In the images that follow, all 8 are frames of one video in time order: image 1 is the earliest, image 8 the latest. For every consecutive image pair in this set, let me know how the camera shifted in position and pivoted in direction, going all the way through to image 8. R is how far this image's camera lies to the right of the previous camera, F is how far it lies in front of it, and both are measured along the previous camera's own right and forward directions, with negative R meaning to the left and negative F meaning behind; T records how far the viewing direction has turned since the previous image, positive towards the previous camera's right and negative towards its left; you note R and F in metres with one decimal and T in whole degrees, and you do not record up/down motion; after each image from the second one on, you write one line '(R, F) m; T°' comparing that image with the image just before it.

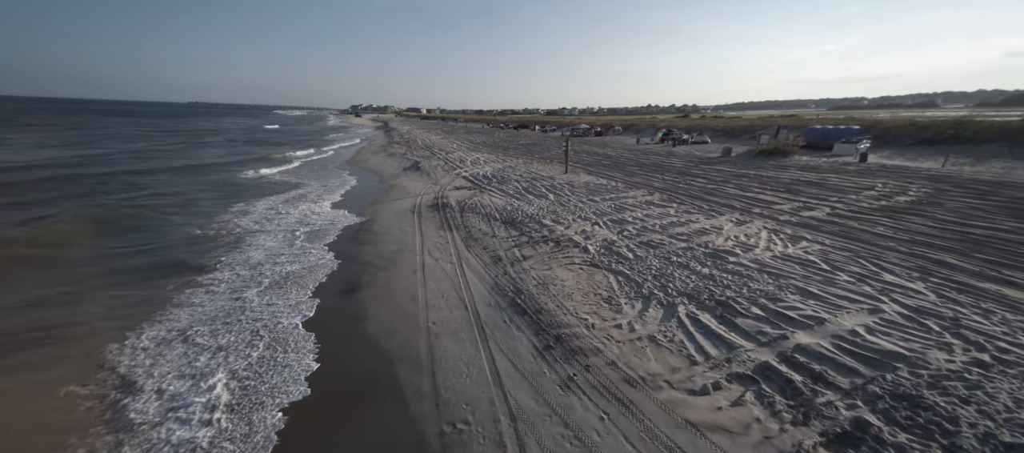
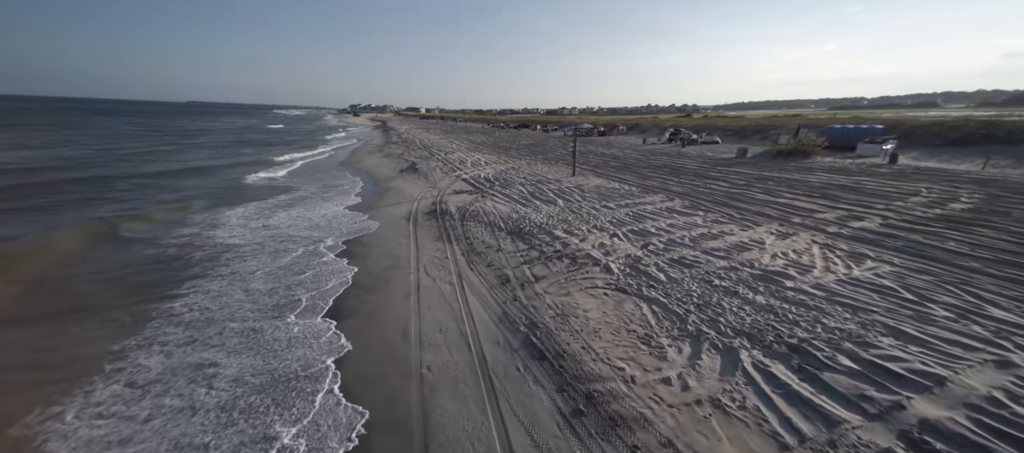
(-0.2, +1.3) m; 0°
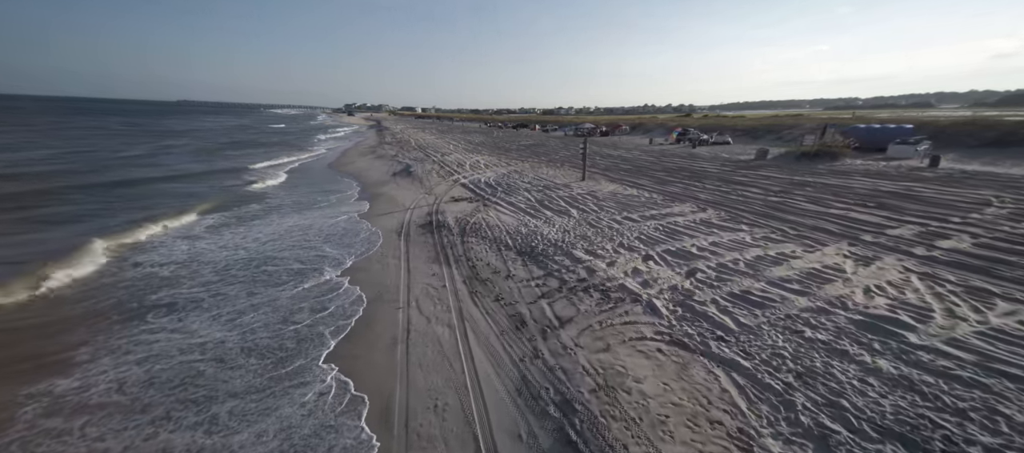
(-0.3, +1.7) m; +1°
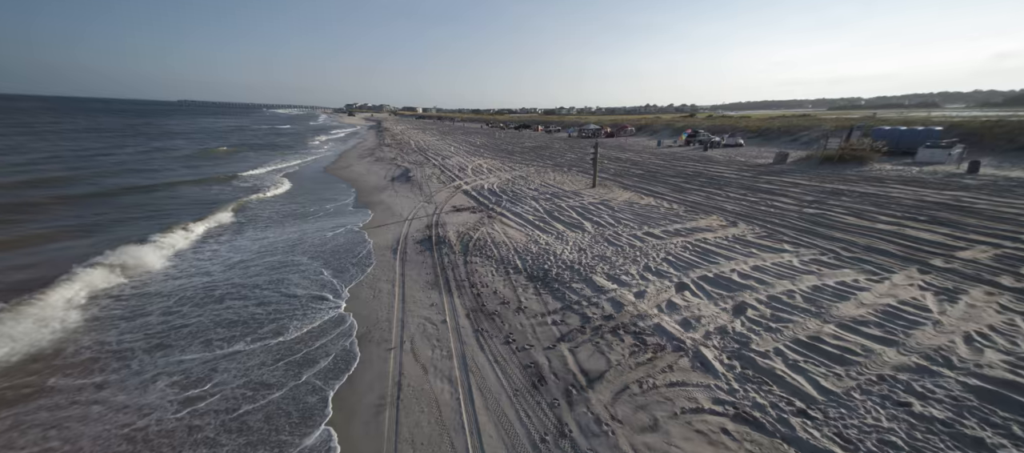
(-0.2, +1.1) m; 0°
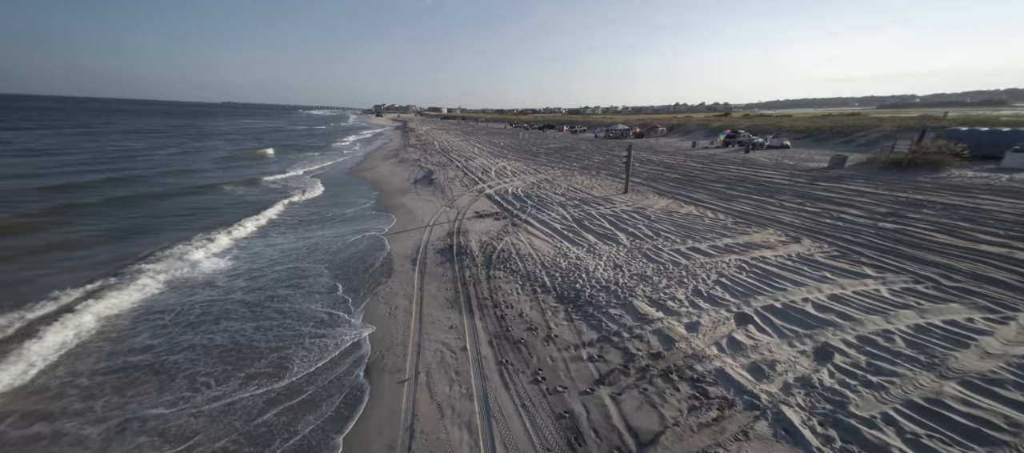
(-0.1, +0.8) m; -4°
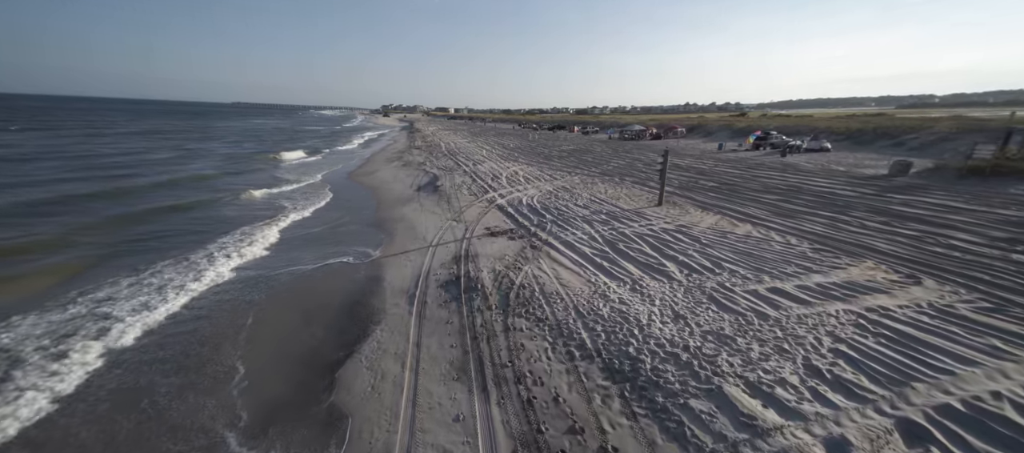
(-0.3, +1.9) m; -1°
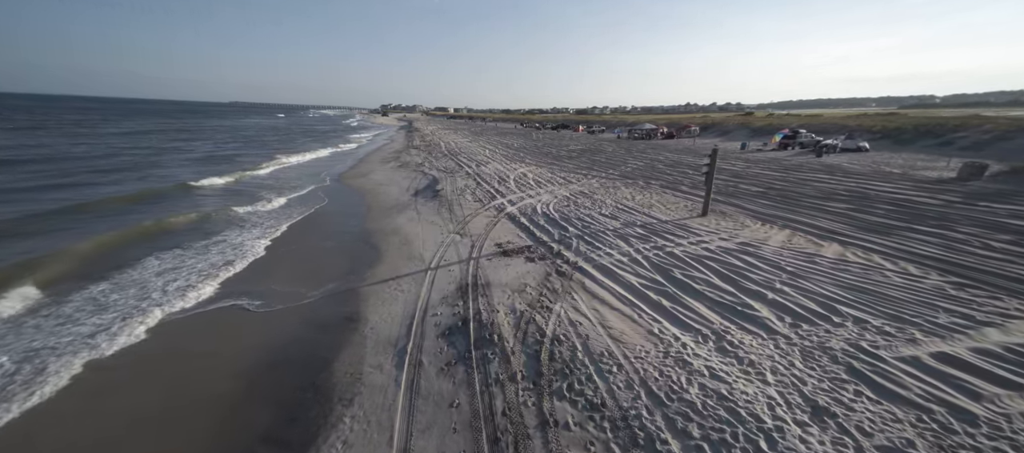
(-0.4, +2.1) m; 0°
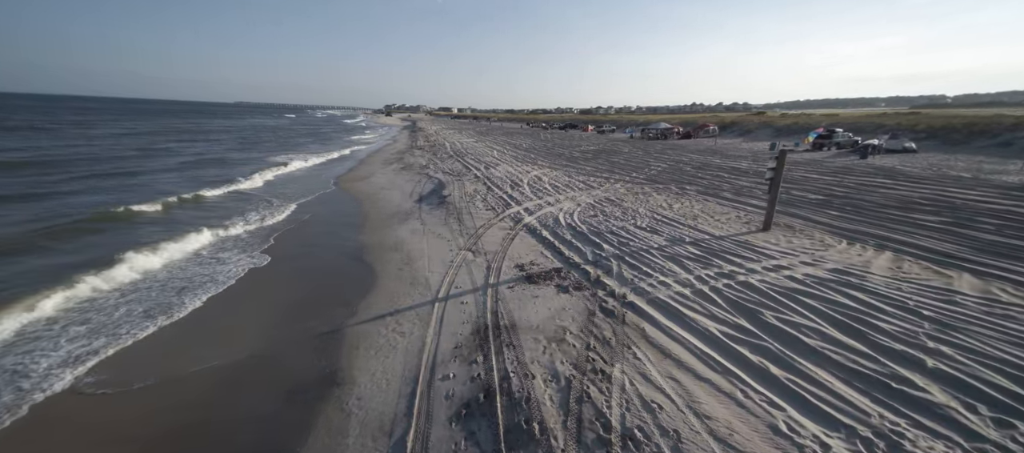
(-0.5, +1.7) m; -1°
